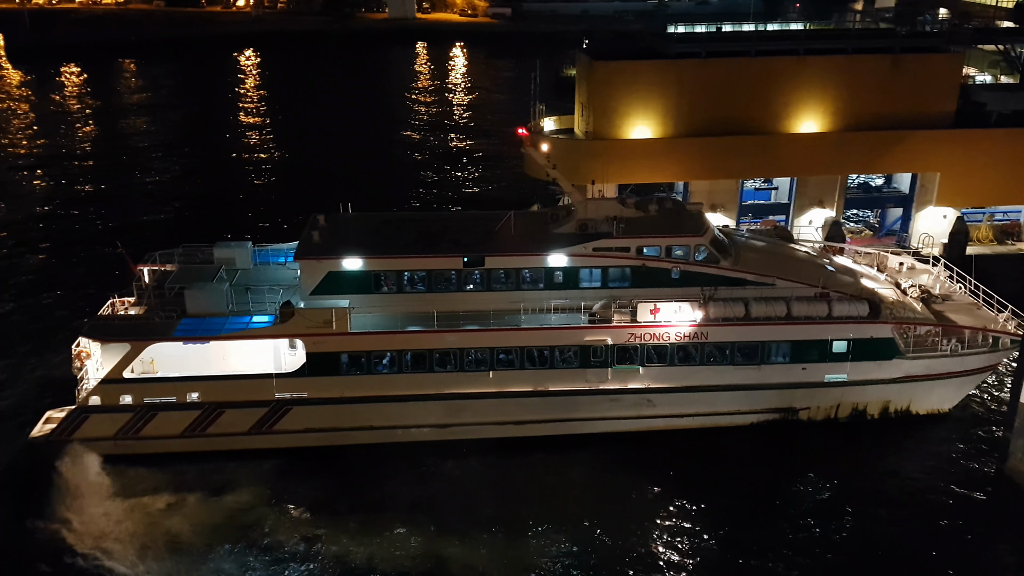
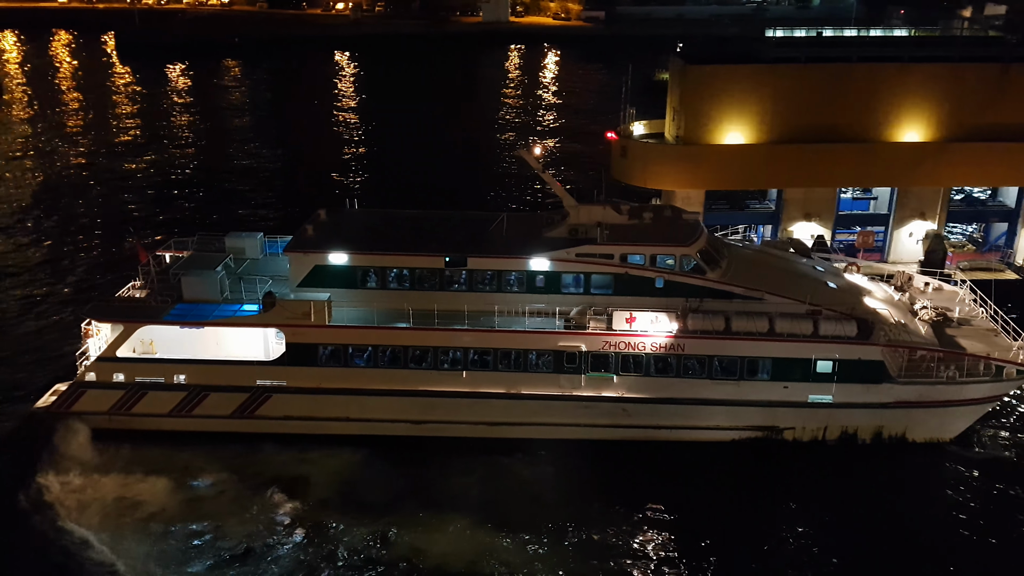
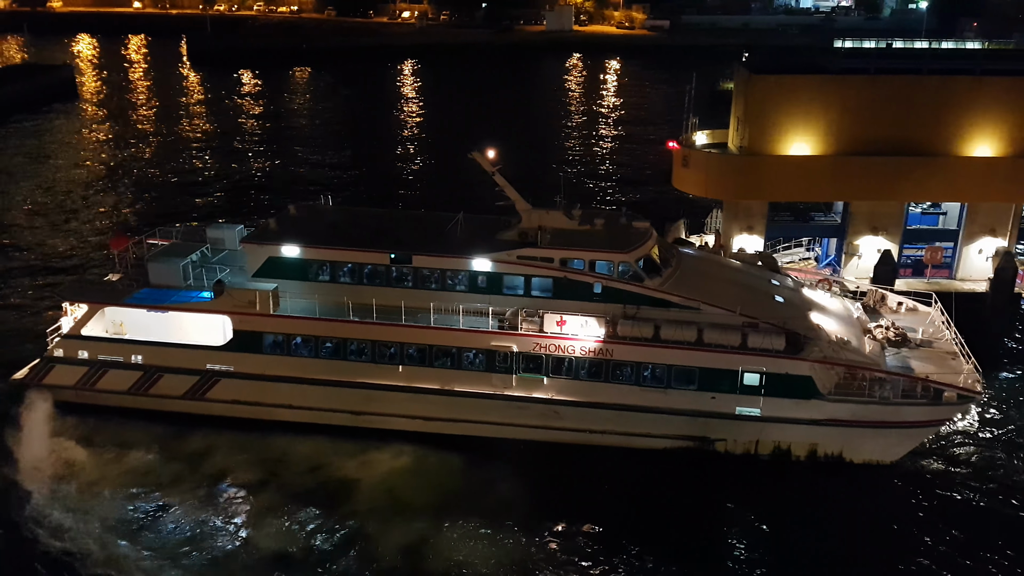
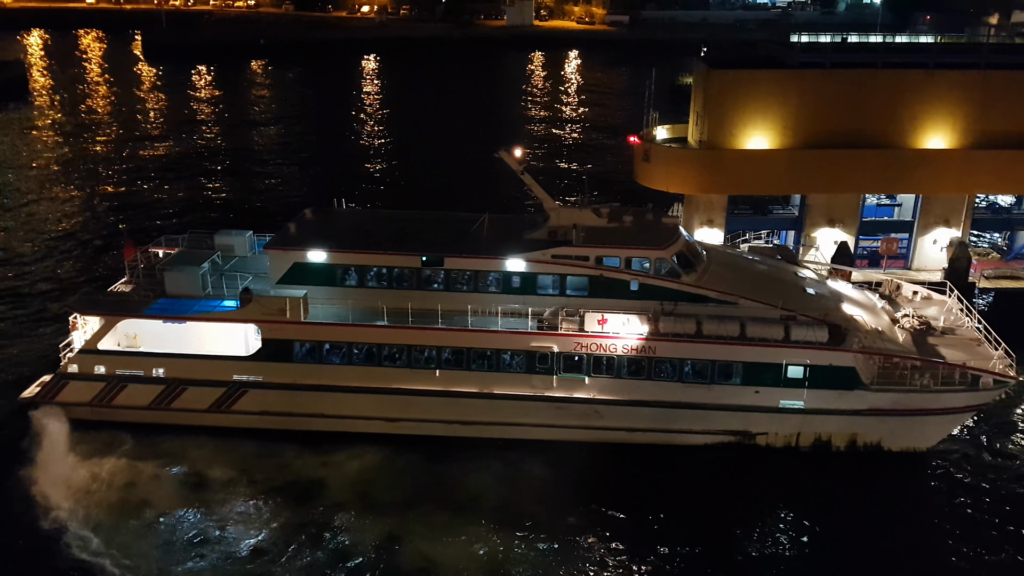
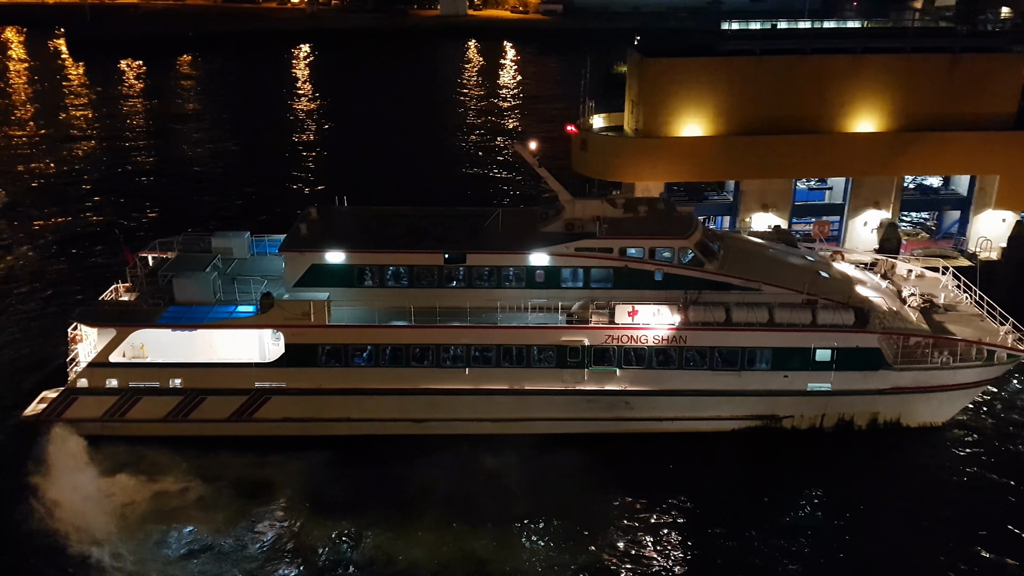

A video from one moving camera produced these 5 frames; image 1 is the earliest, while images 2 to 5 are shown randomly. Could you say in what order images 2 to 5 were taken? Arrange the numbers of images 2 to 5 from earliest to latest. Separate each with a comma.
5, 2, 4, 3
